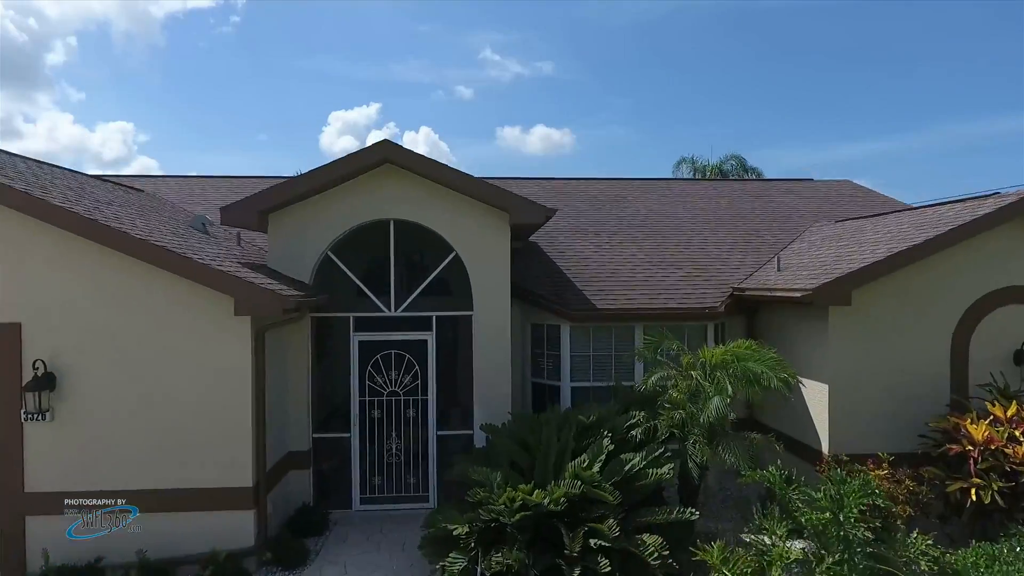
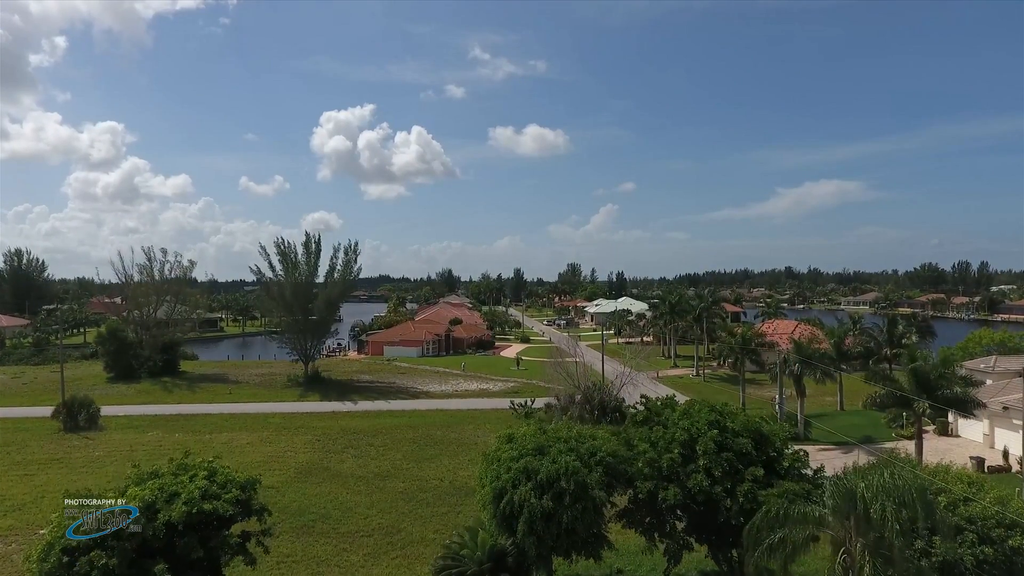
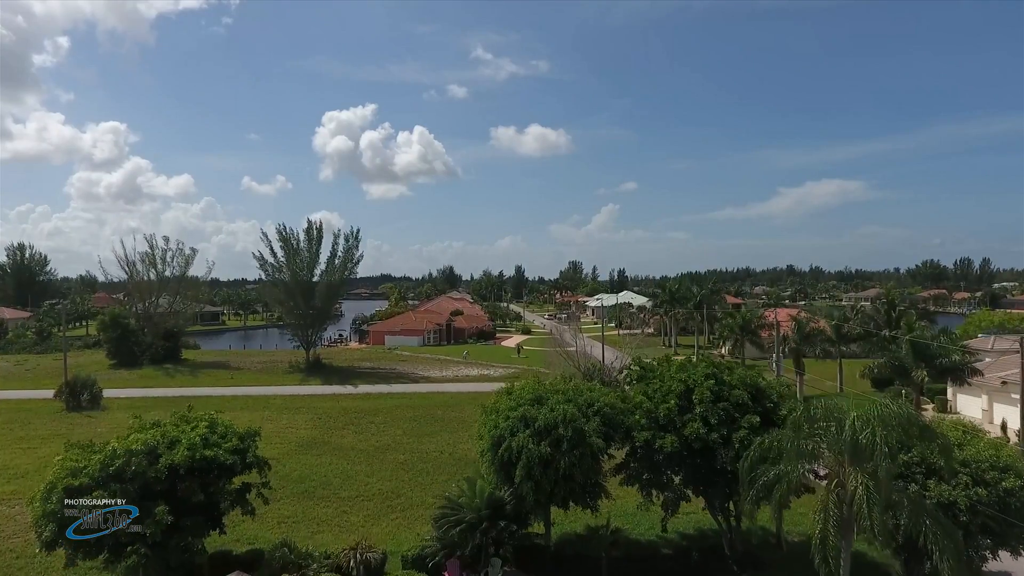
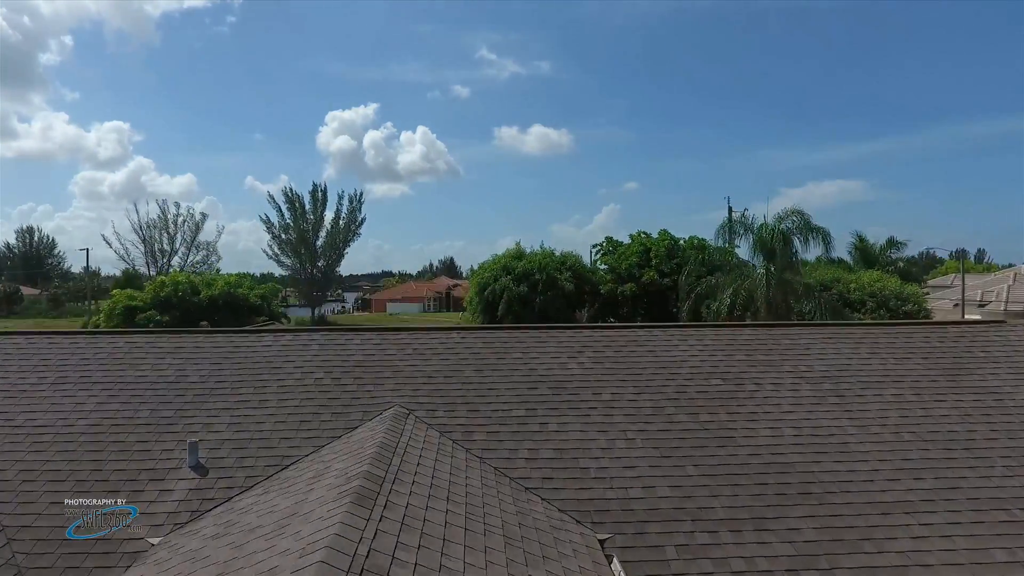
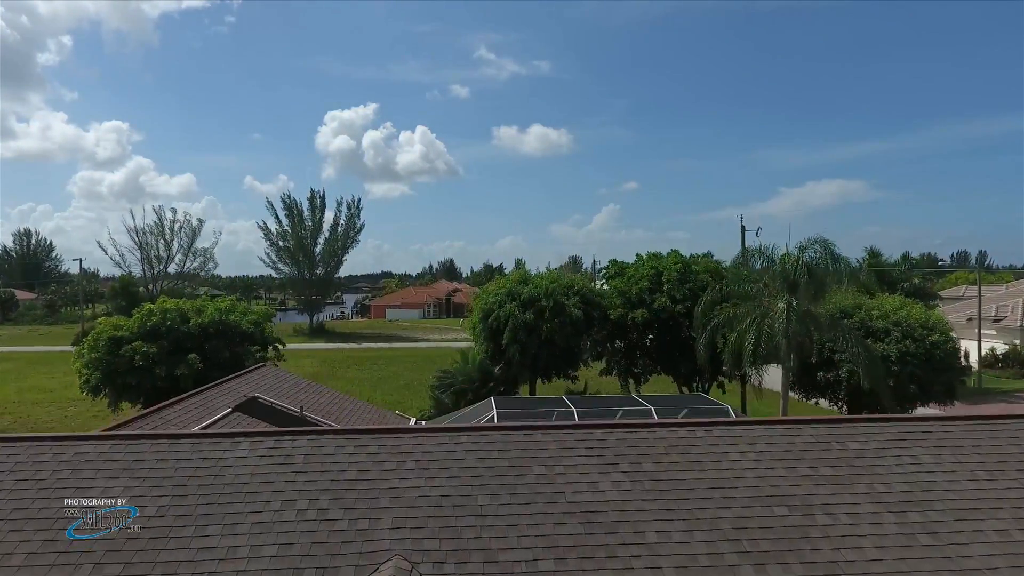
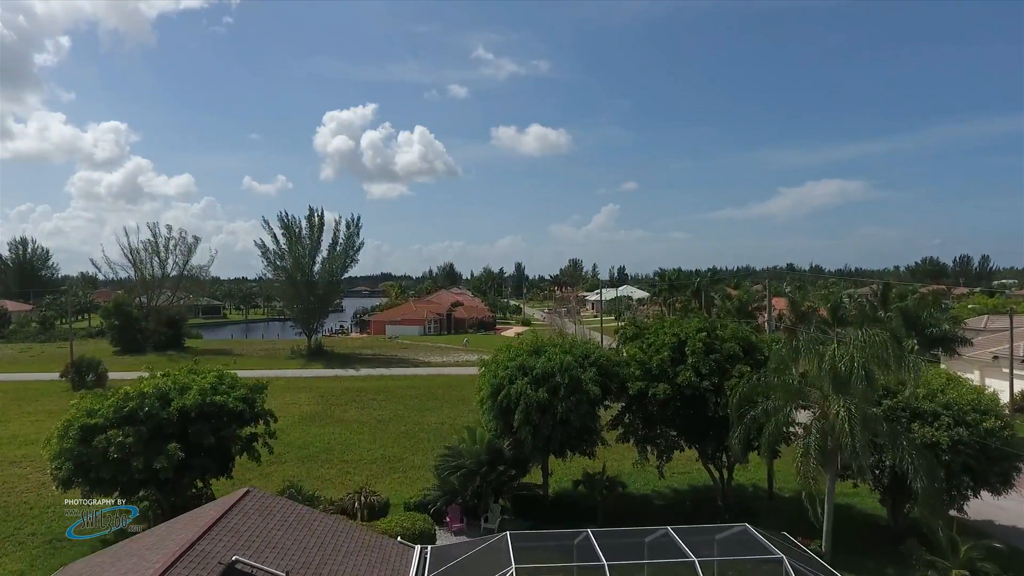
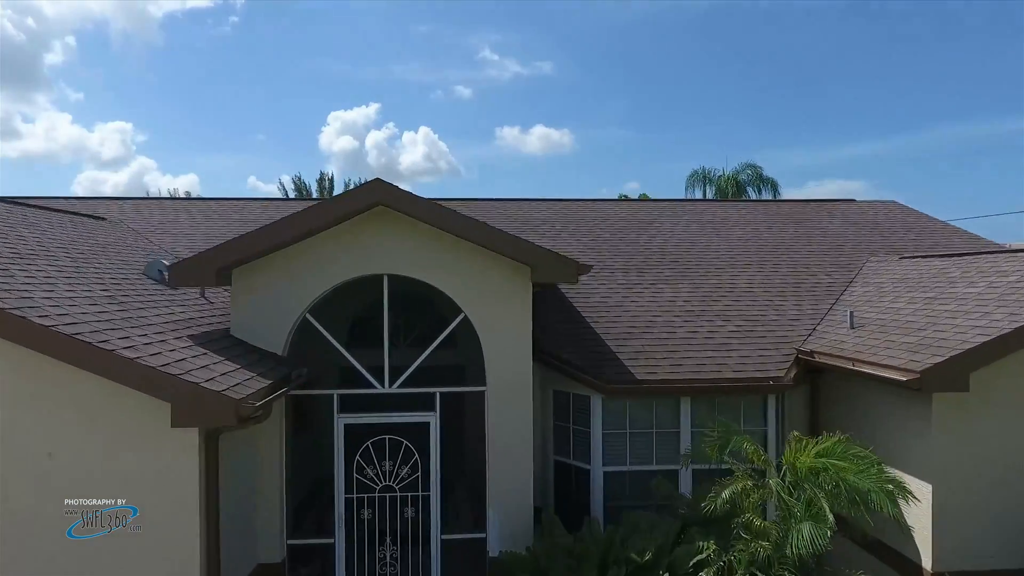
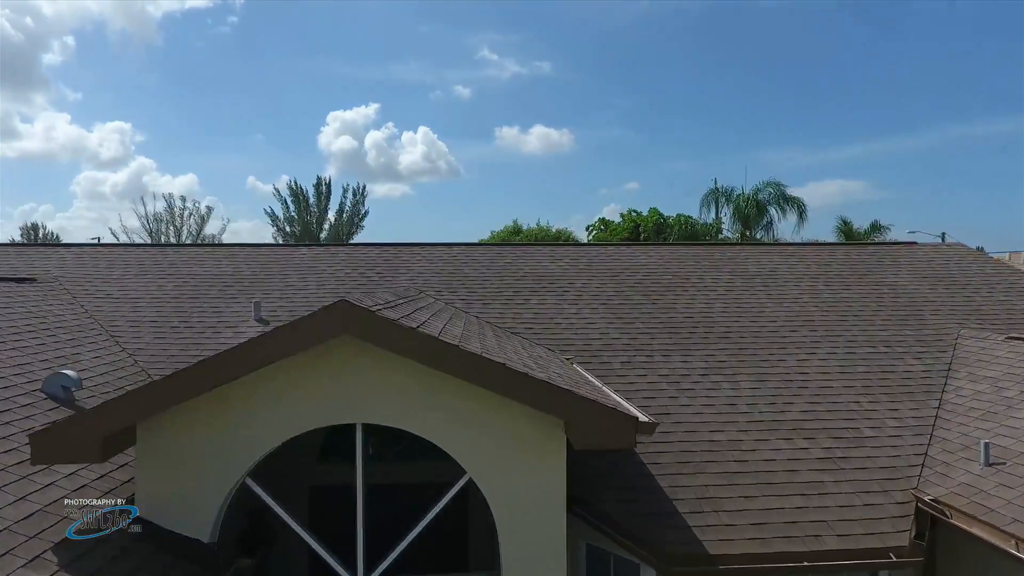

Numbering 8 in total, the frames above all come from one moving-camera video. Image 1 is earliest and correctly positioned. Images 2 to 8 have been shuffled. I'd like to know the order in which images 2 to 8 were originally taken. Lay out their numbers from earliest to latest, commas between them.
7, 8, 4, 5, 6, 3, 2
